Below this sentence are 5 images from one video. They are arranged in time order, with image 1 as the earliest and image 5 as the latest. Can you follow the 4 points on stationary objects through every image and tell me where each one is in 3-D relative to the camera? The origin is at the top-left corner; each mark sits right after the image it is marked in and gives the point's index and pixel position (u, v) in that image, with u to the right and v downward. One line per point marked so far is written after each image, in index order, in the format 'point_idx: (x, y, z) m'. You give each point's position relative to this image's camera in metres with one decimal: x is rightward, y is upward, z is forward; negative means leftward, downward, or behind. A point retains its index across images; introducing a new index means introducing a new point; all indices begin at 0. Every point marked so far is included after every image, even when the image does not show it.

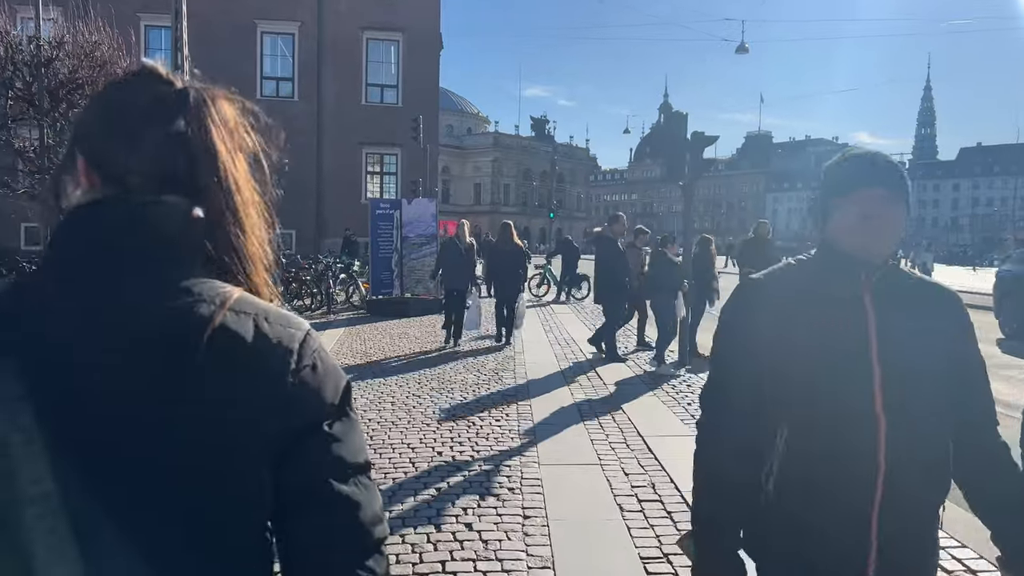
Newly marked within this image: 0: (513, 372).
0: (0.0, -1.0, +9.5) m
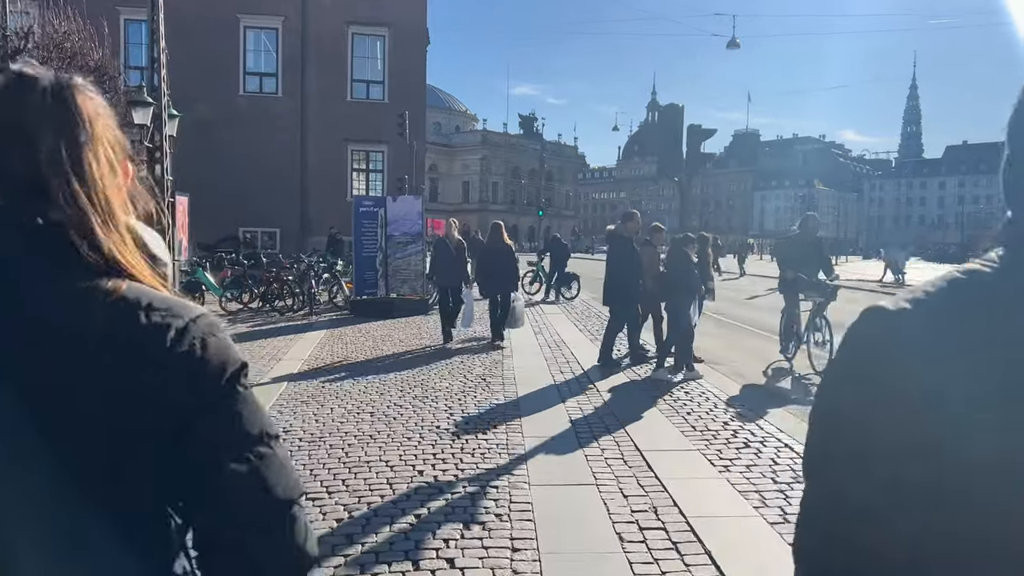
0: (-0.2, -1.0, +9.0) m
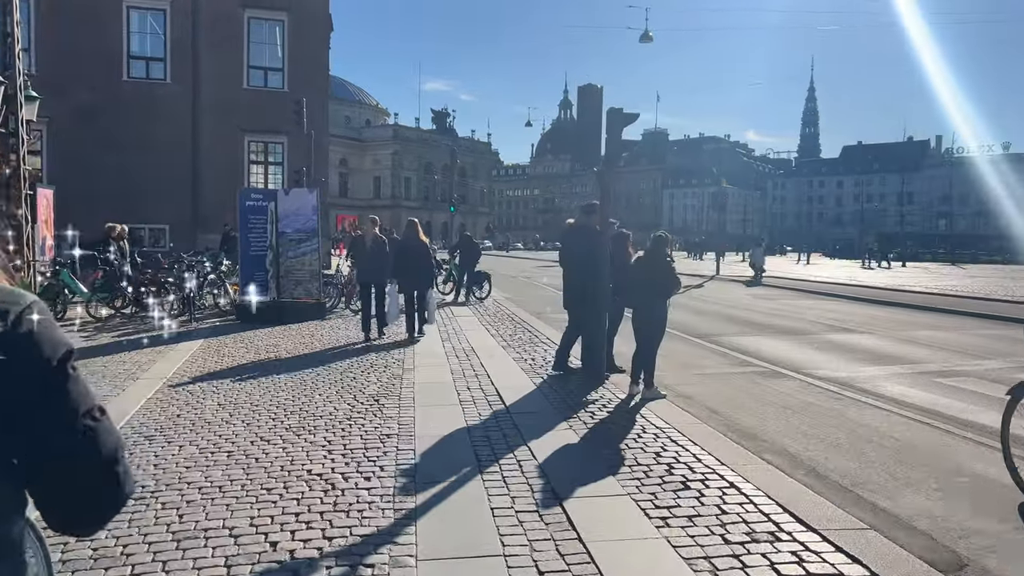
0: (-1.2, -1.1, +7.8) m
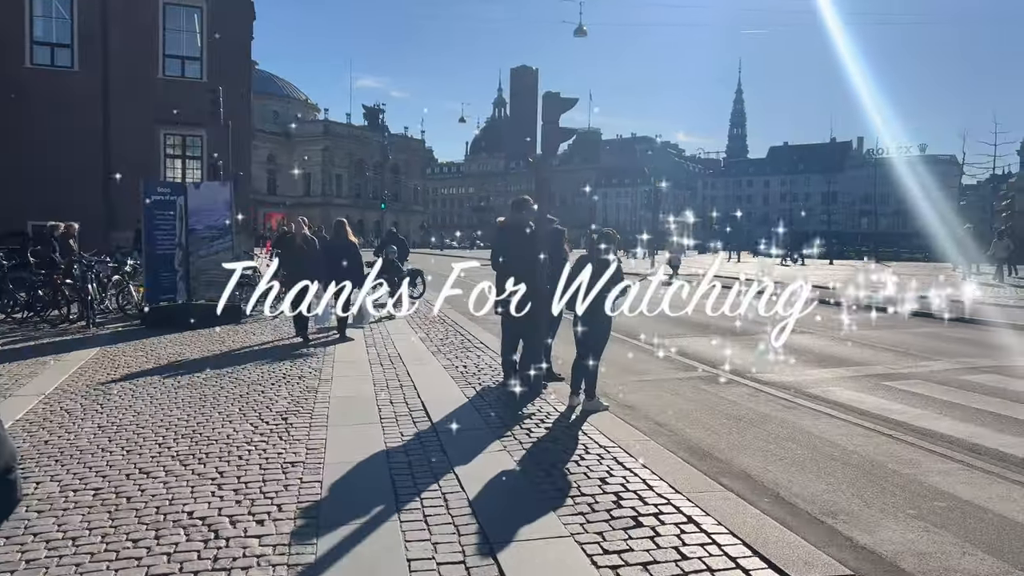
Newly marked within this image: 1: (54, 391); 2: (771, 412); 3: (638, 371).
0: (-1.8, -1.1, +6.9) m
1: (-4.7, -1.1, +8.2) m
2: (+2.3, -1.1, +7.1) m
3: (+1.5, -1.0, +9.2) m
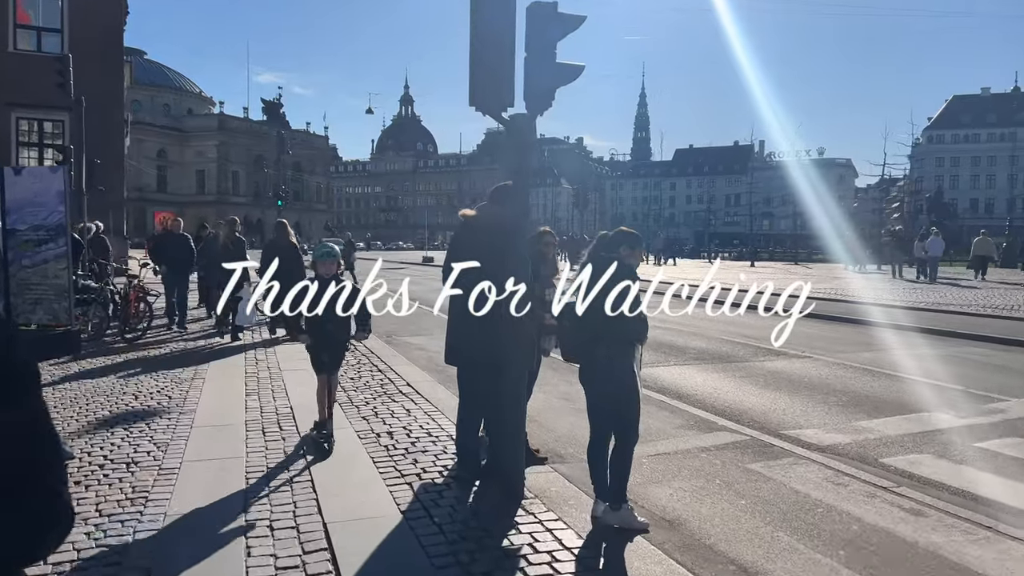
0: (-1.9, -1.3, +3.7) m
1: (-5.0, -1.4, +4.7) m
2: (+2.1, -1.3, +4.4) m
3: (+1.1, -1.2, +6.4) m
